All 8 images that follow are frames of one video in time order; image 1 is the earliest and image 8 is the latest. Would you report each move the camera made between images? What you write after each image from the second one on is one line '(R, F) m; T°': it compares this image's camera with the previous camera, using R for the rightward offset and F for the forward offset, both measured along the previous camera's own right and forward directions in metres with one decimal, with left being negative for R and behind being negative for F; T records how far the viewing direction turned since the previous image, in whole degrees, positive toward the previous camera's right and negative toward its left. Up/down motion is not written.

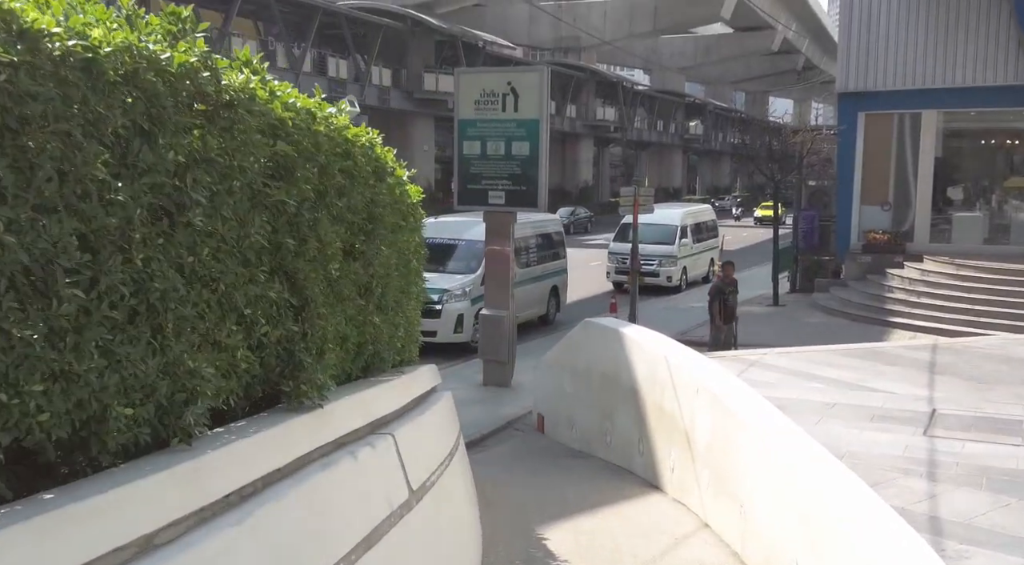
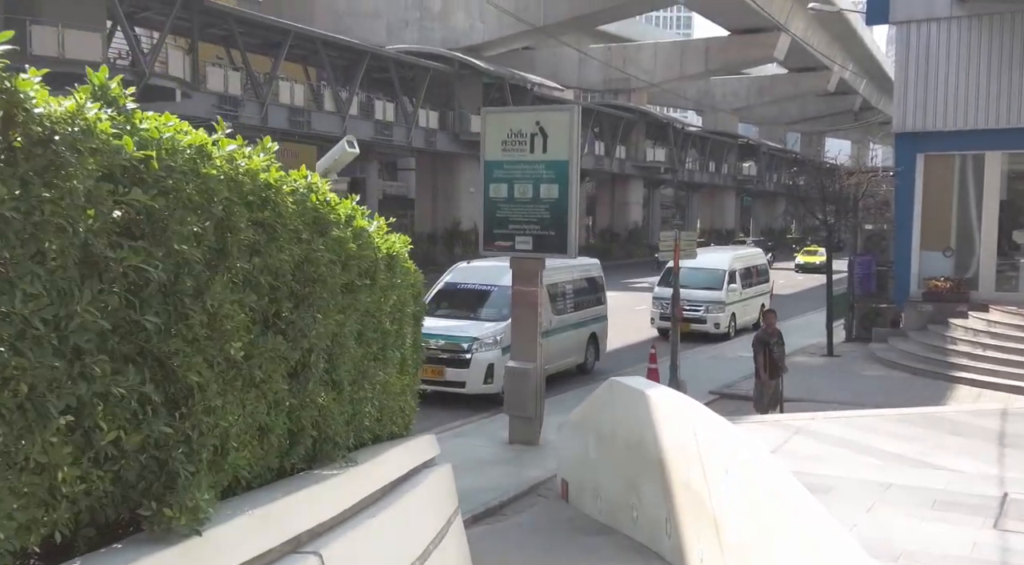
(+0.3, +0.7) m; -3°
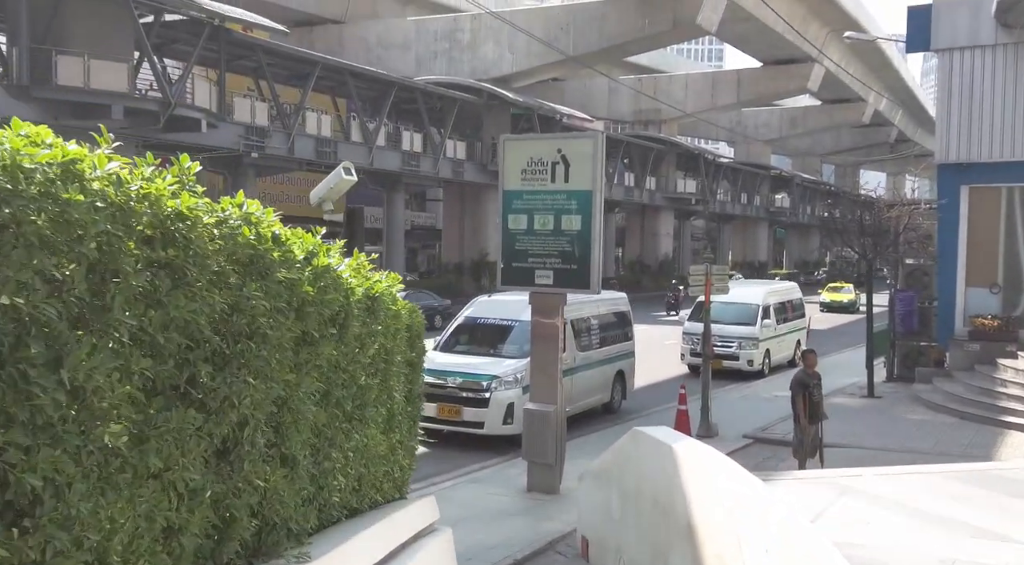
(+0.1, +0.7) m; -2°
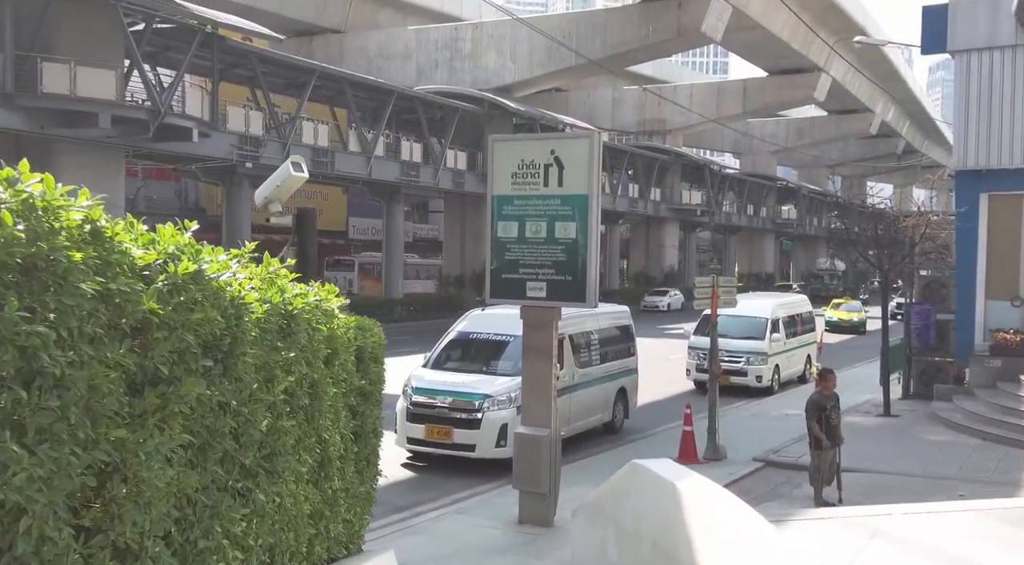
(+0.1, +0.9) m; 0°
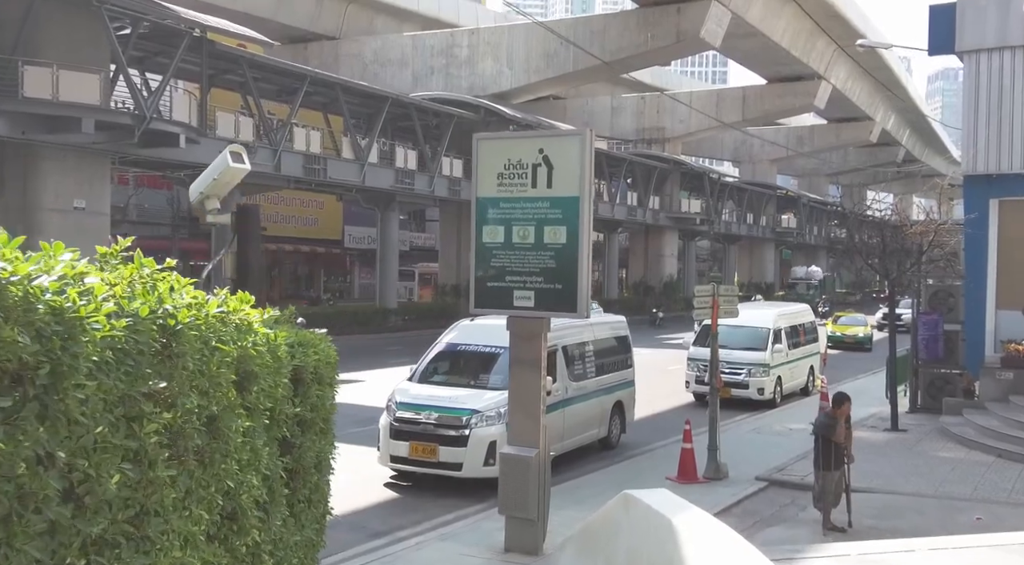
(+0.1, +0.7) m; 0°
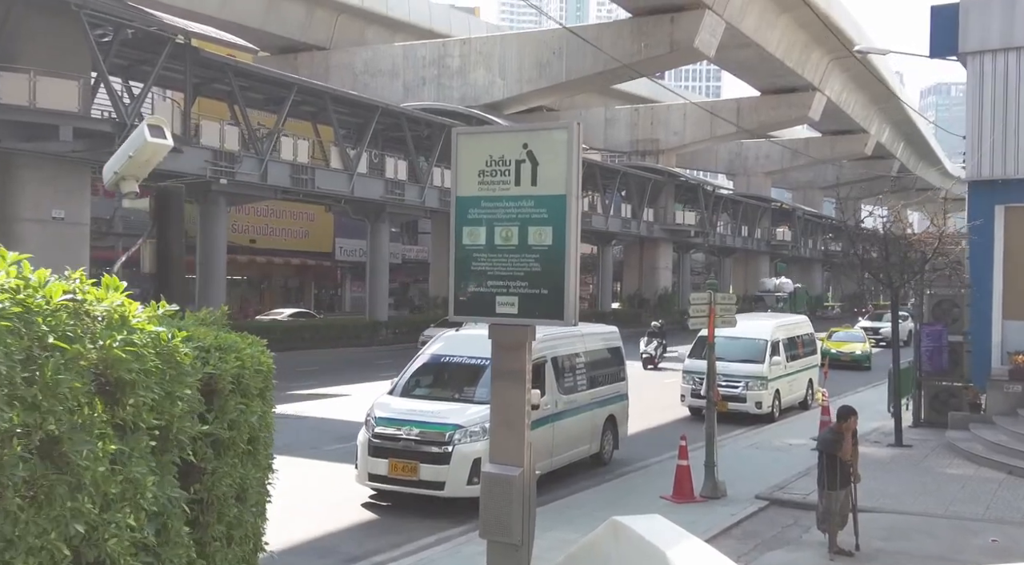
(+0.1, +0.7) m; 0°
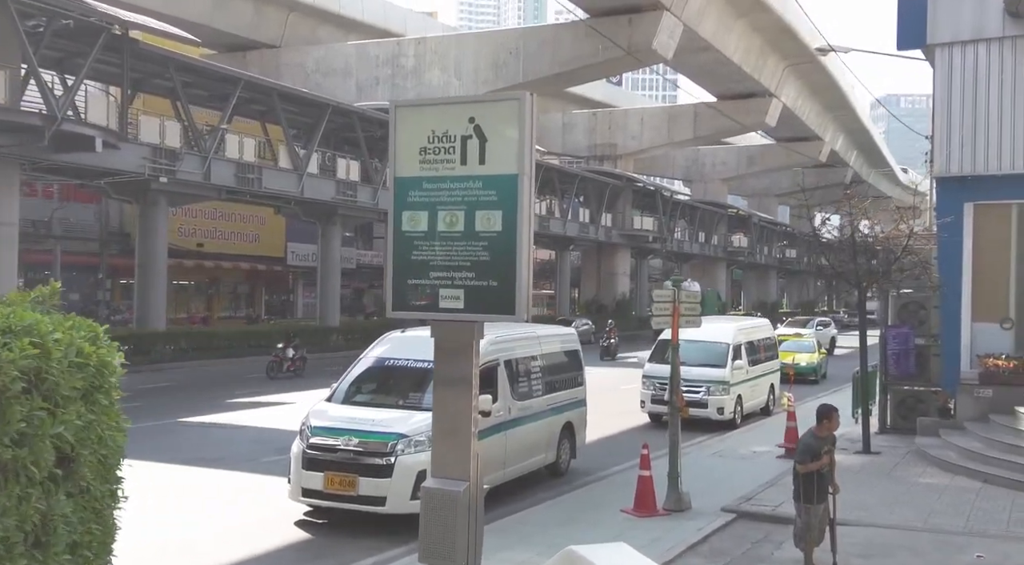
(+0.1, +0.9) m; +2°
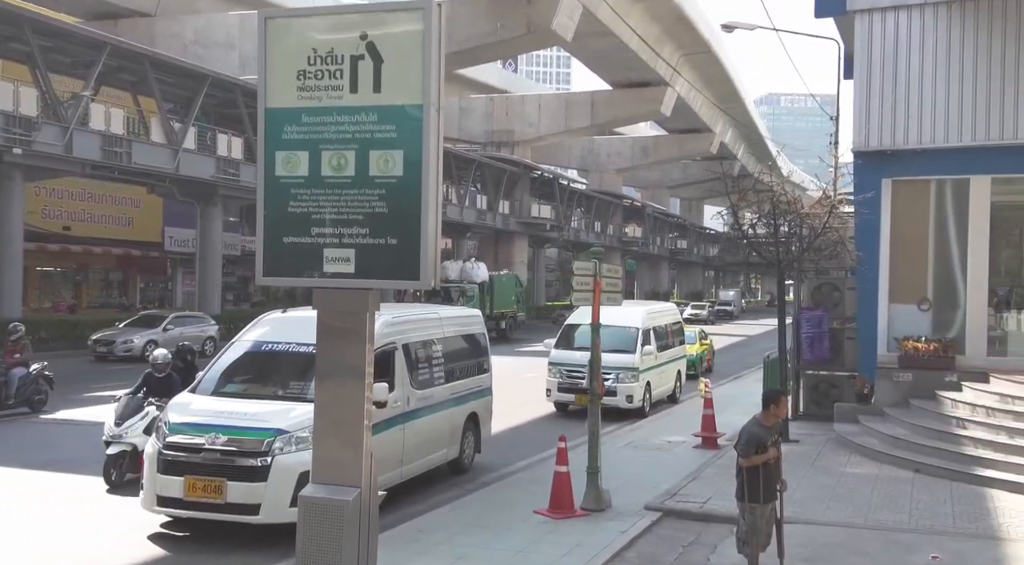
(-0.1, +1.4) m; +6°
